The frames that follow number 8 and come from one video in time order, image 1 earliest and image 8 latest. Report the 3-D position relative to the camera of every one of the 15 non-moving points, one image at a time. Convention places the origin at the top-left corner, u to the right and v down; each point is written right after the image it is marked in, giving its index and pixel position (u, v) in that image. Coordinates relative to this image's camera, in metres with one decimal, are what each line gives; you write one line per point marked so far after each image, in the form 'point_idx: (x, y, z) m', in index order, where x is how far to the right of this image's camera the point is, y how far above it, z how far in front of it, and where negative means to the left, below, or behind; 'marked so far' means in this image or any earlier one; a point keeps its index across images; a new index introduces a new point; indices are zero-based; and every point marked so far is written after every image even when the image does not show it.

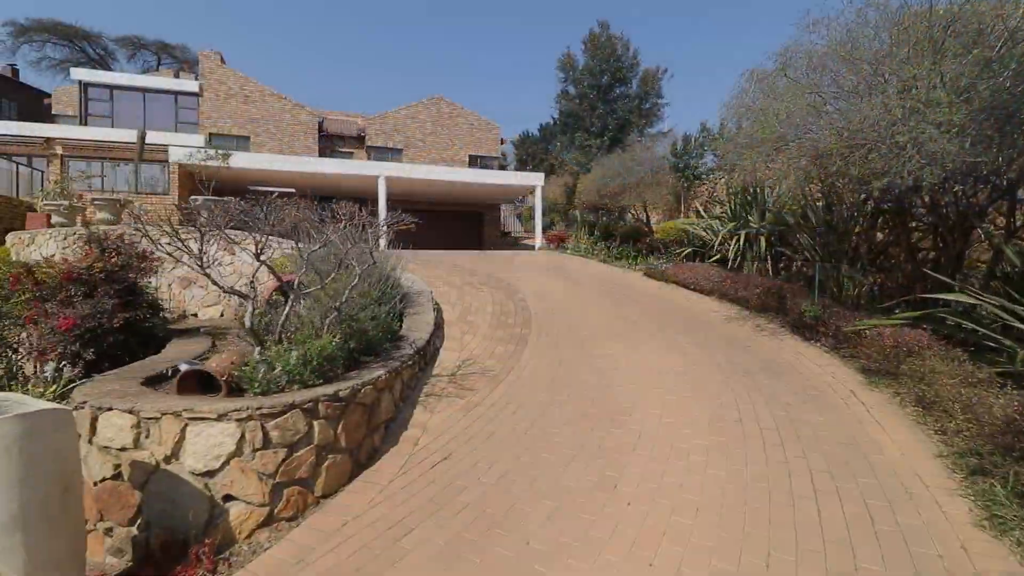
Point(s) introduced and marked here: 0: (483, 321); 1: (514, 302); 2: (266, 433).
0: (-0.4, -0.5, +8.0) m
1: (+0.1, -0.3, +9.2) m
2: (-1.7, -1.0, +3.3) m
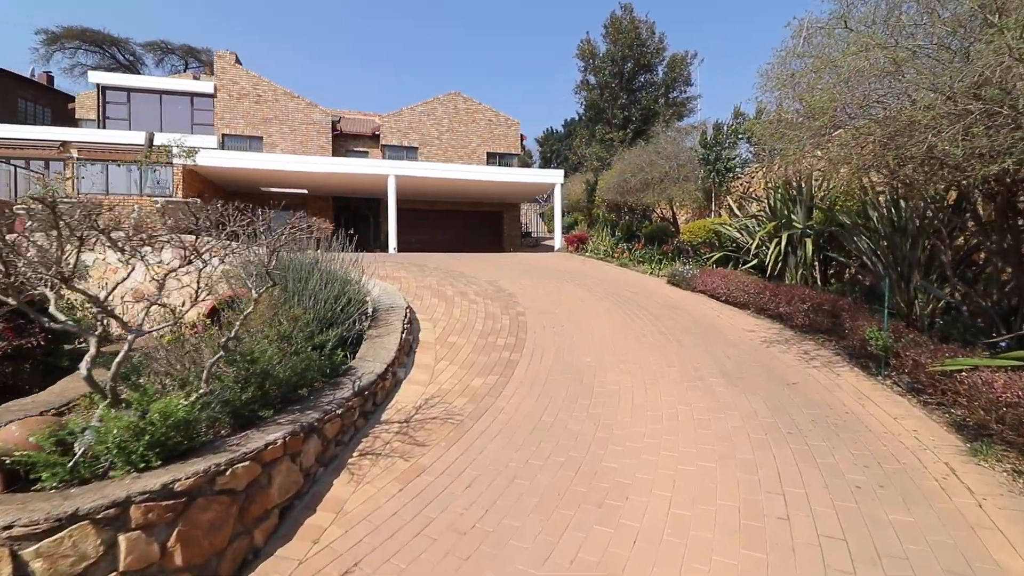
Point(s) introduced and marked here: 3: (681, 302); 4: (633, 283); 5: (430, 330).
0: (-0.6, -0.7, +6.7) m
1: (0.0, -0.5, +7.9) m
2: (-2.1, -1.2, +2.1) m
3: (+3.0, -0.3, +8.8) m
4: (+2.6, +0.1, +10.6) m
5: (-1.1, -0.6, +6.9) m
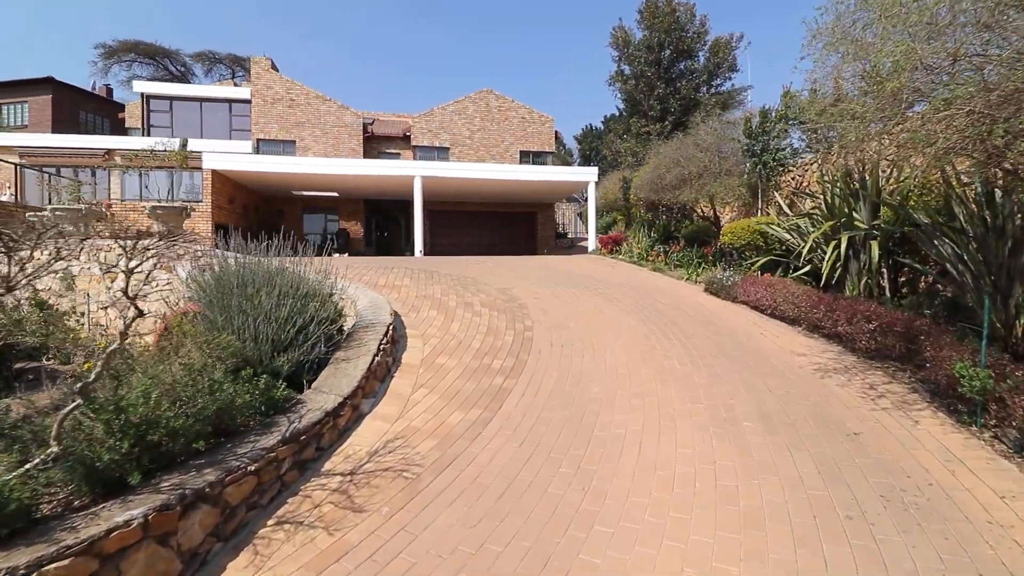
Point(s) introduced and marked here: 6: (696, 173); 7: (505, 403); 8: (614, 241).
0: (-0.6, -0.9, +5.8) m
1: (0.0, -0.6, +6.9) m
2: (-2.5, -1.3, +1.4) m
3: (+3.2, -0.4, +7.6) m
4: (+2.9, 0.0, +9.4) m
5: (-1.2, -0.7, +6.1) m
6: (+4.6, +3.0, +12.9) m
7: (-0.1, -1.1, +5.0) m
8: (+3.6, +1.7, +17.7) m
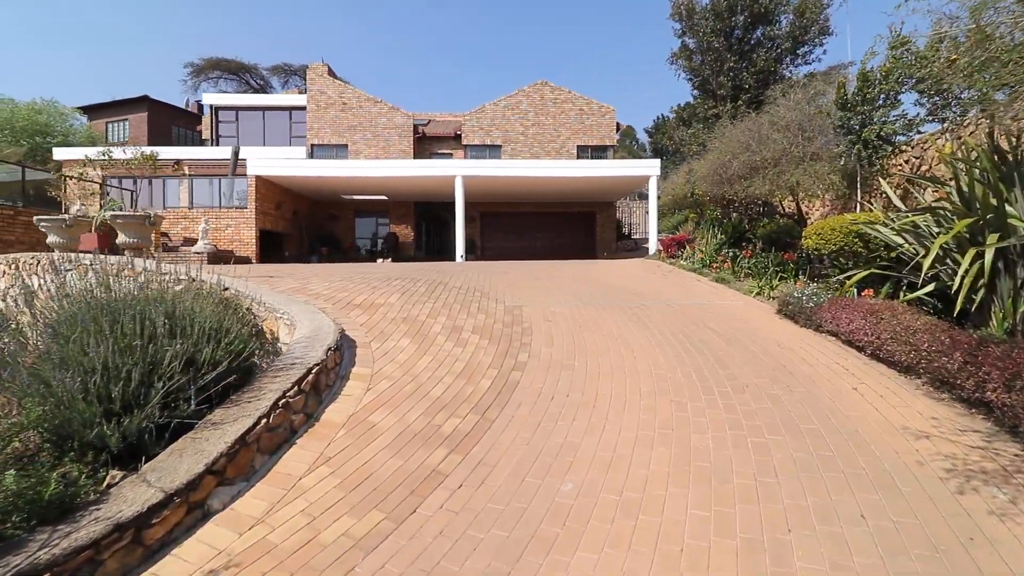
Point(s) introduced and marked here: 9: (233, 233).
0: (-1.0, -1.2, +4.3) m
1: (-0.1, -0.9, +5.3) m
2: (-3.6, -1.6, +0.2) m
3: (+3.1, -0.7, +5.4) m
4: (+3.1, -0.3, +7.3) m
5: (-1.5, -1.0, +4.6) m
6: (+5.3, +2.7, +10.4) m
7: (-0.6, -1.4, +3.3) m
8: (+5.1, +1.4, +15.3) m
9: (-9.6, +1.9, +17.2) m
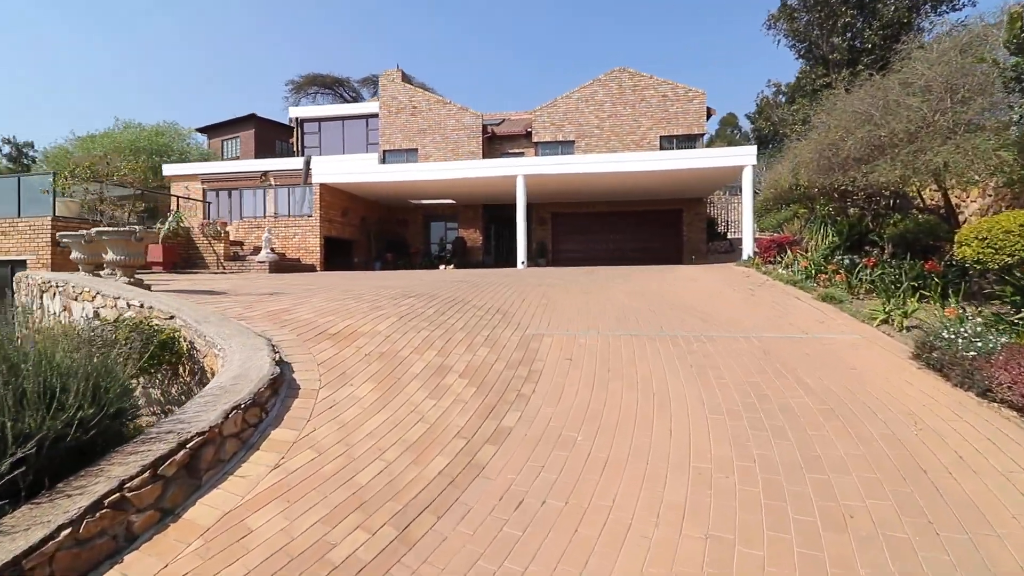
0: (-1.4, -1.4, +2.9) m
1: (-0.3, -1.2, +3.8) m
2: (-4.7, -1.9, -0.6) m
3: (+2.8, -1.0, +3.3) m
4: (+3.2, -0.6, +5.1) m
5: (-1.8, -1.3, +3.4) m
6: (+6.0, +2.4, +7.8) m
7: (-1.1, -1.7, +1.9) m
8: (+6.7, +1.1, +12.6) m
9: (-7.4, +1.6, +17.2) m
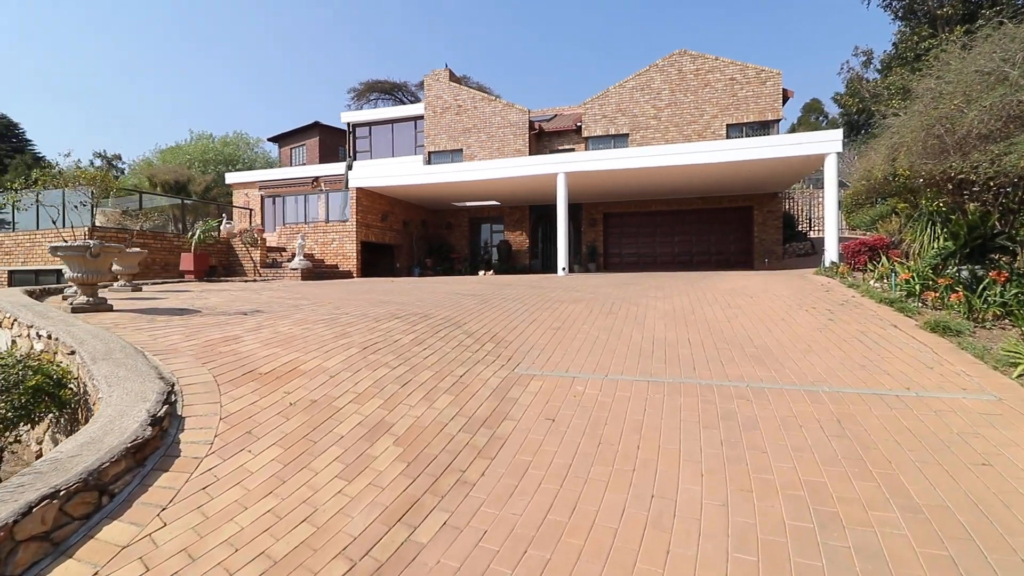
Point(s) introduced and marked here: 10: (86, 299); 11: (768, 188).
0: (-1.9, -1.7, +1.9) m
1: (-0.8, -1.4, +2.5) m
2: (-5.7, -2.1, -1.2) m
3: (+2.3, -1.3, +1.7) m
4: (+2.9, -0.9, +3.4) m
5: (-2.3, -1.5, +2.3) m
6: (+6.1, +2.1, +5.7) m
7: (-1.8, -2.0, +0.9) m
8: (+7.4, +0.8, +10.4) m
9: (-5.9, +1.4, +16.9) m
10: (-5.1, -0.1, +6.0) m
11: (+9.3, +3.6, +18.2) m
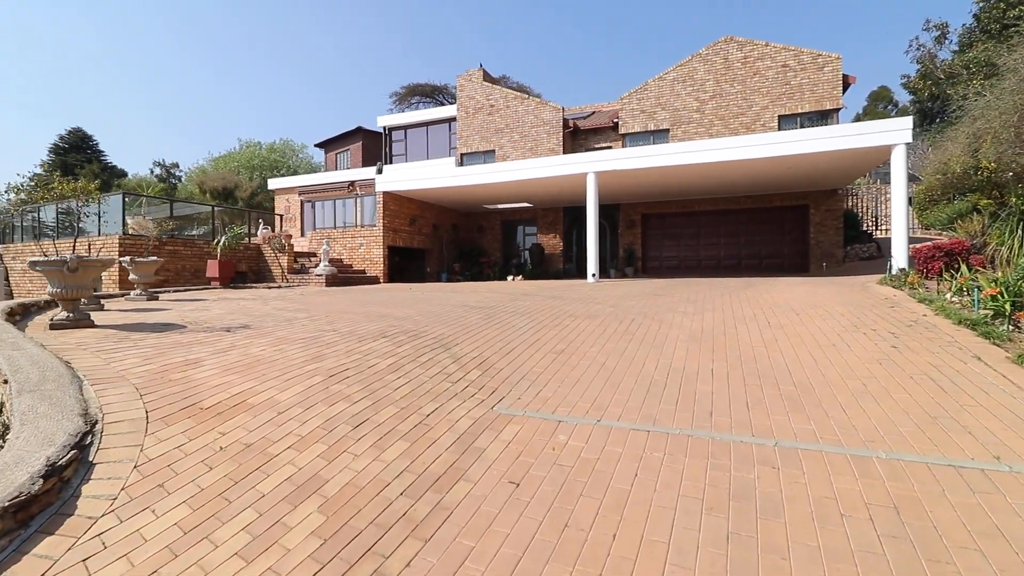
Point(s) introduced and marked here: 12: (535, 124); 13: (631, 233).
0: (-2.4, -1.9, +1.3) m
1: (-1.2, -1.6, +1.9) m
2: (-6.4, -2.3, -1.3) m
3: (+1.8, -1.5, +0.8) m
4: (+2.6, -1.1, +2.4) m
5: (-2.7, -1.7, +1.9) m
6: (+6.0, +1.9, +4.4) m
7: (-2.4, -2.1, +0.3) m
8: (+7.7, +0.6, +8.9) m
9: (-4.9, +1.2, +16.7) m
10: (-5.2, -0.3, +5.8) m
11: (+10.4, +3.4, +16.5) m
12: (+0.9, +6.5, +19.9) m
13: (+4.7, +2.1, +19.5) m
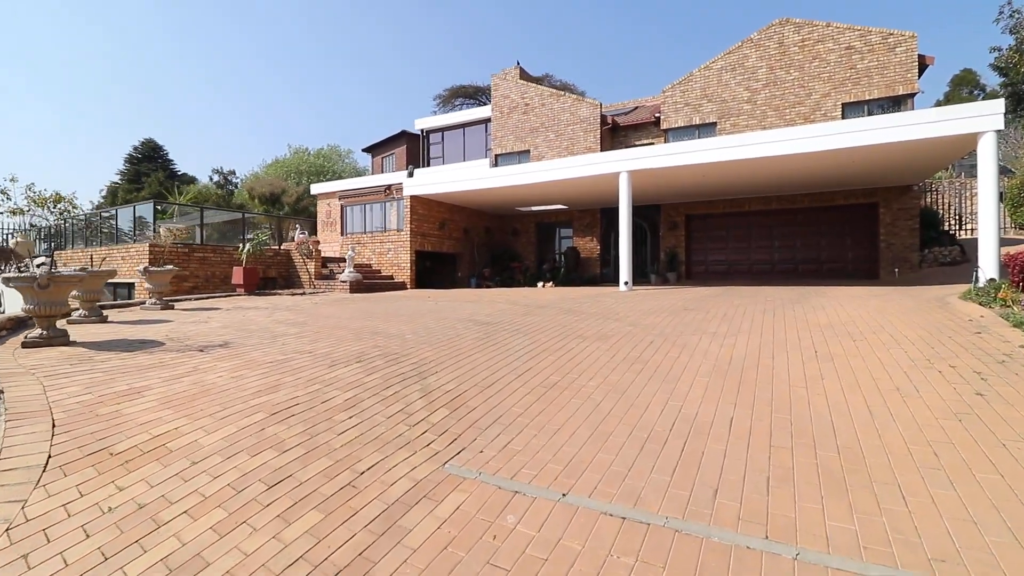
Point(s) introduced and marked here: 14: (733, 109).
0: (-2.9, -2.1, +0.9) m
1: (-1.7, -1.8, +1.3) m
2: (-7.2, -2.4, -1.4) m
3: (+1.2, -1.7, -0.1) m
4: (+2.1, -1.3, +1.5) m
5: (-3.2, -1.9, +1.4) m
6: (+5.7, +1.7, +3.0) m
7: (-3.0, -2.3, -0.1) m
8: (+7.9, +0.4, +7.4) m
9: (-3.9, +1.0, +16.4) m
10: (-5.2, -0.5, +5.5) m
11: (+11.4, +3.1, +14.7) m
12: (+2.3, +6.3, +19.0) m
13: (+5.9, +1.9, +18.2) m
14: (+7.3, +5.9, +16.4) m
